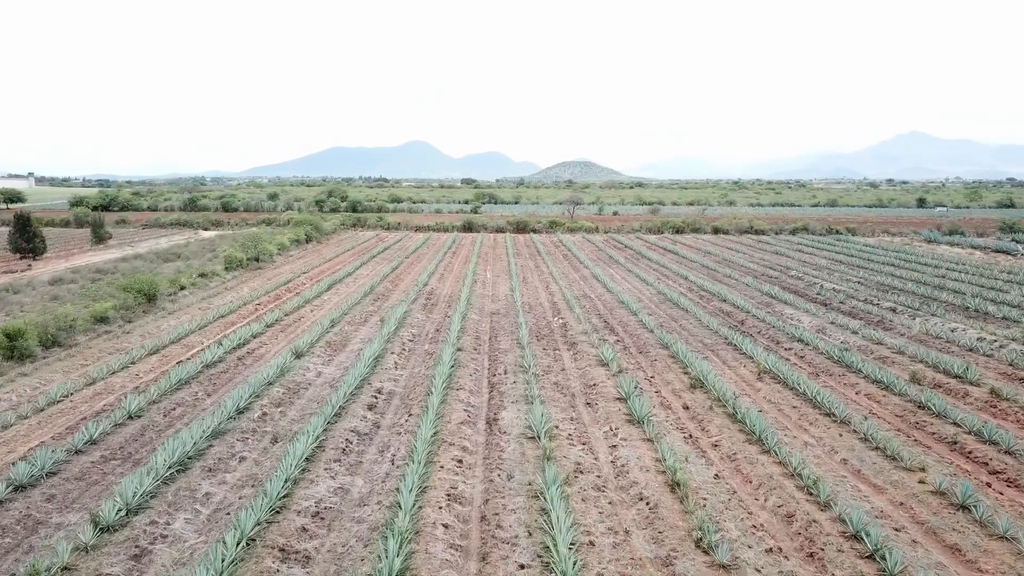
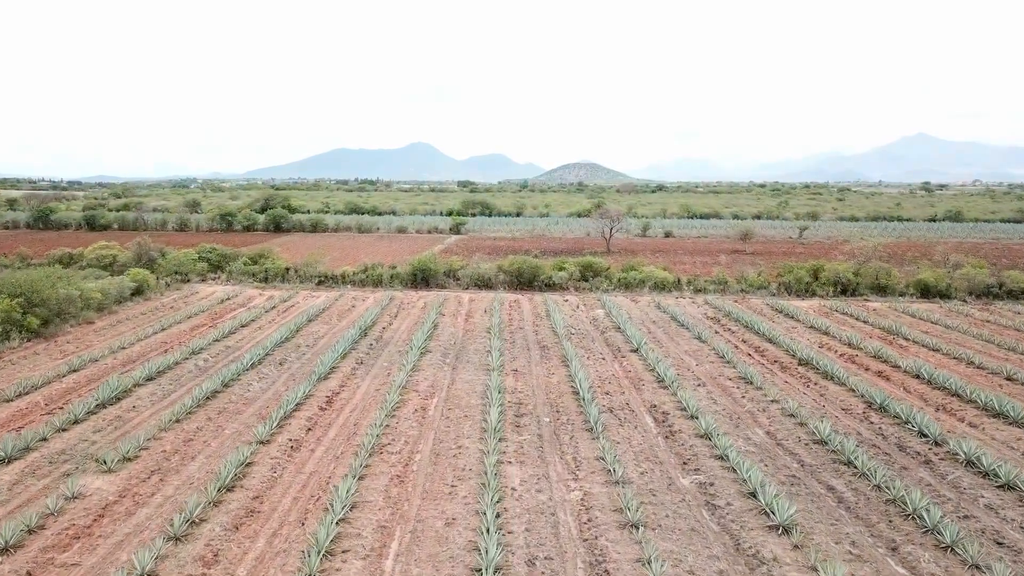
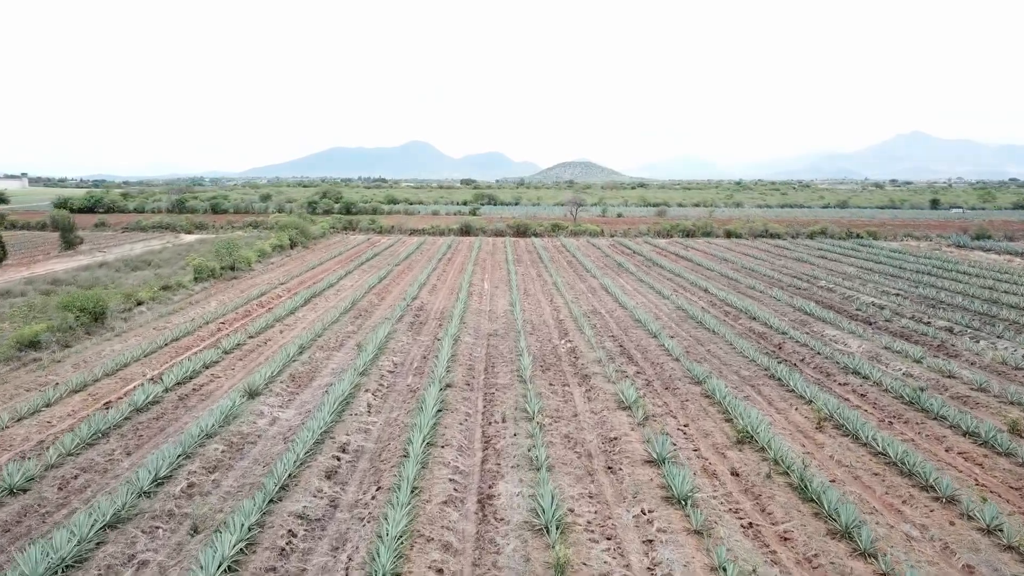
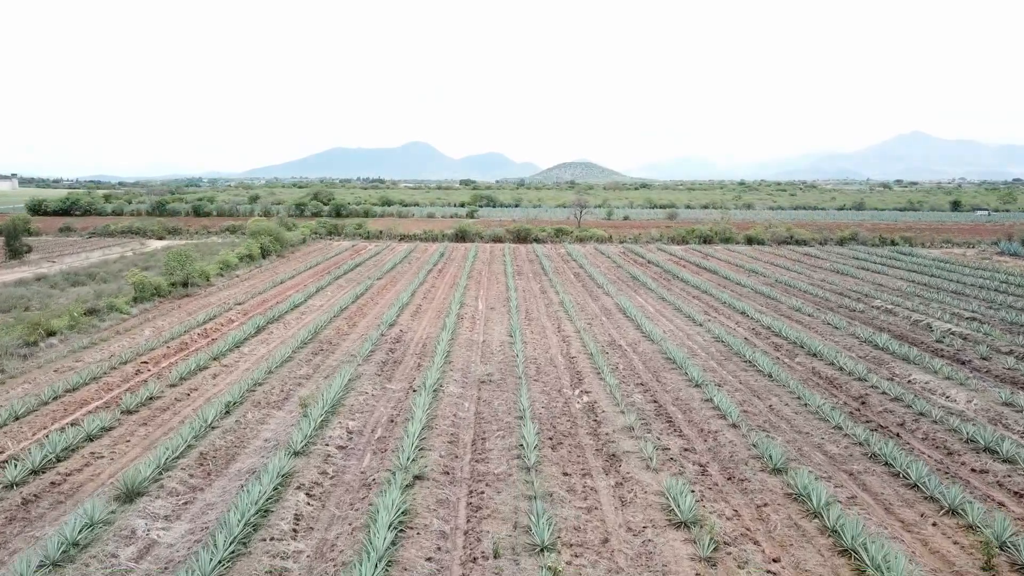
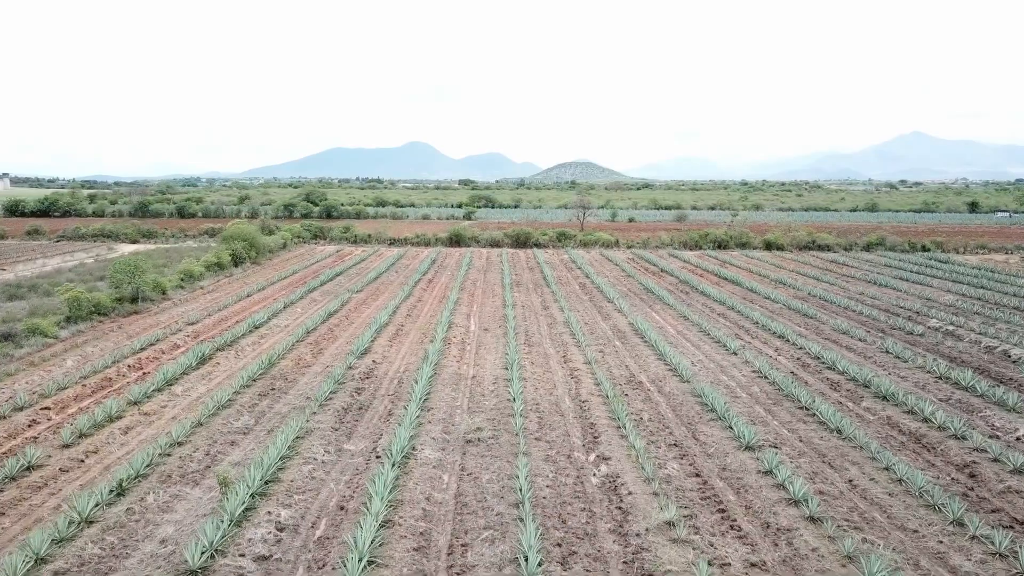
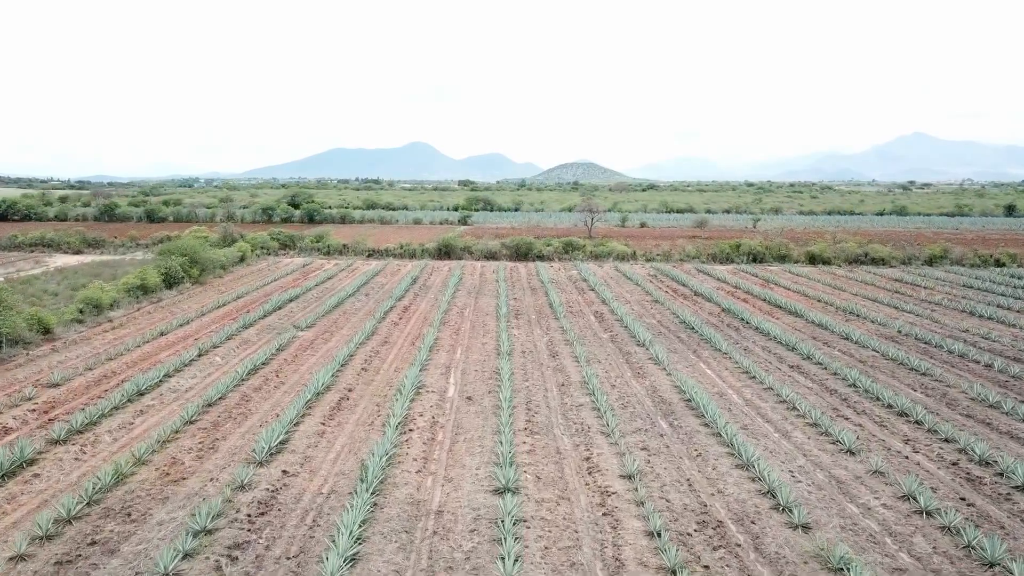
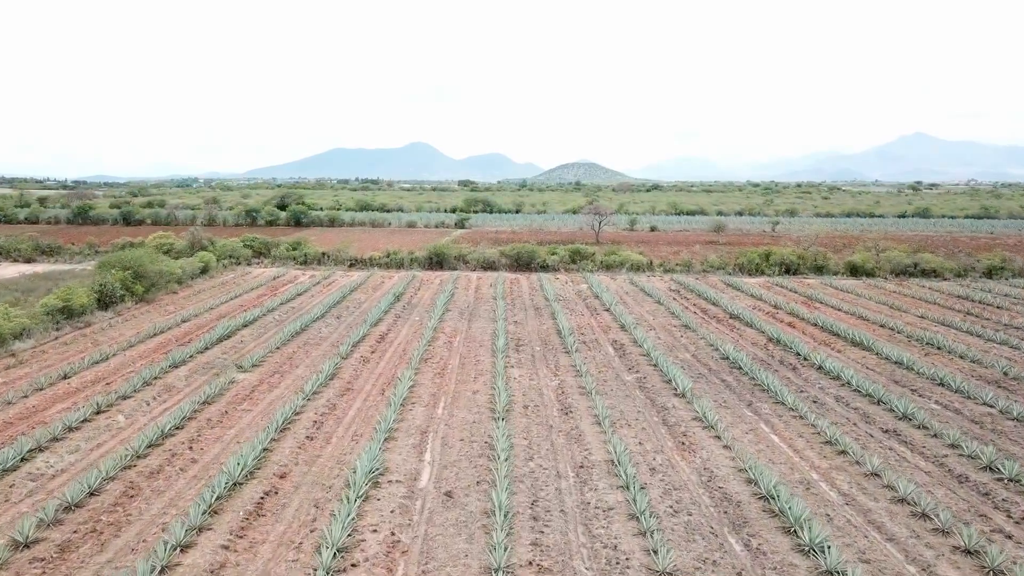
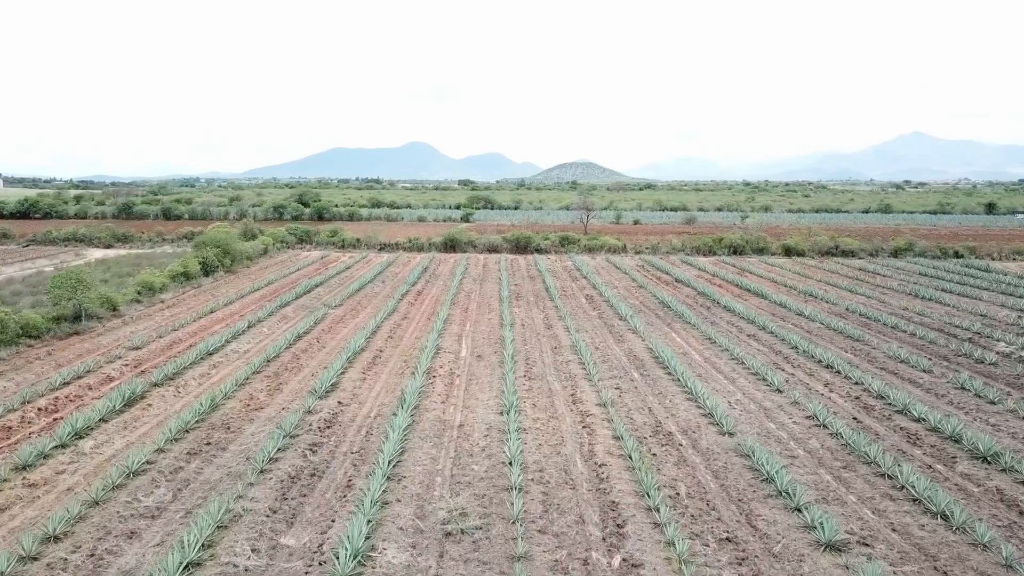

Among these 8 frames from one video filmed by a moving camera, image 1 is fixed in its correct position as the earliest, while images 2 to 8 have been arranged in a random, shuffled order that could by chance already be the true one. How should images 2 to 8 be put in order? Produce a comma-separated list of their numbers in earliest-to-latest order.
3, 4, 5, 8, 6, 7, 2
